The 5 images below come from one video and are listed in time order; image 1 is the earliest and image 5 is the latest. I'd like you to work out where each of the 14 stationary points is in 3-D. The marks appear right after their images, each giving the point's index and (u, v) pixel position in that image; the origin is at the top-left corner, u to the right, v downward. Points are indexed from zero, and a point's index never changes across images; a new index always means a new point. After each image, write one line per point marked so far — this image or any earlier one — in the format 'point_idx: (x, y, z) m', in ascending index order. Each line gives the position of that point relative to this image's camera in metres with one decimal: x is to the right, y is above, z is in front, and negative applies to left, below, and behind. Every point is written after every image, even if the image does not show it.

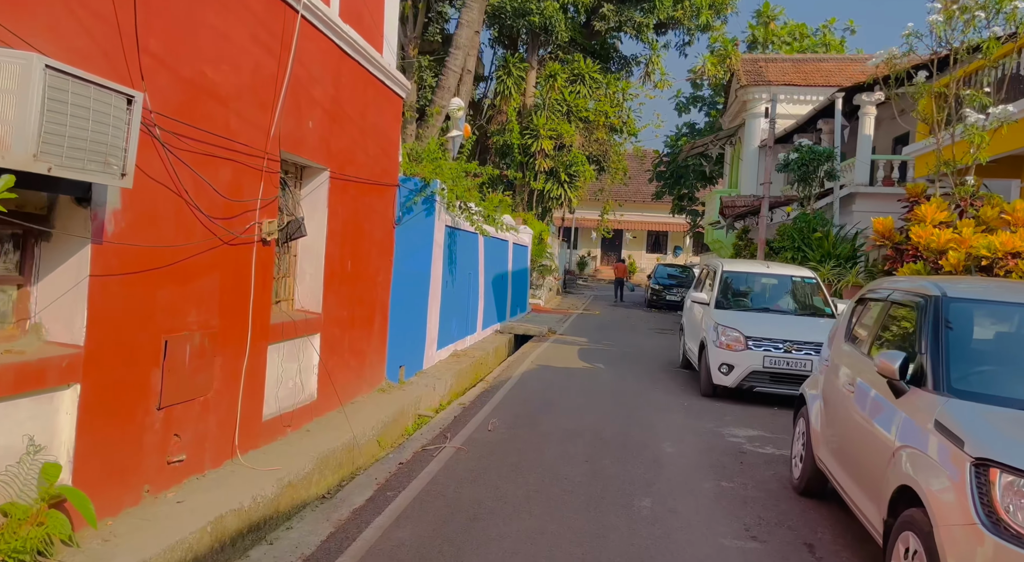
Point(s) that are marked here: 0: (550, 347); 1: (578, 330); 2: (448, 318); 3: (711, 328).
0: (+0.7, -1.3, +14.3) m
1: (+1.6, -1.2, +17.5) m
2: (-1.0, -0.6, +11.6) m
3: (+2.5, -0.6, +9.4) m
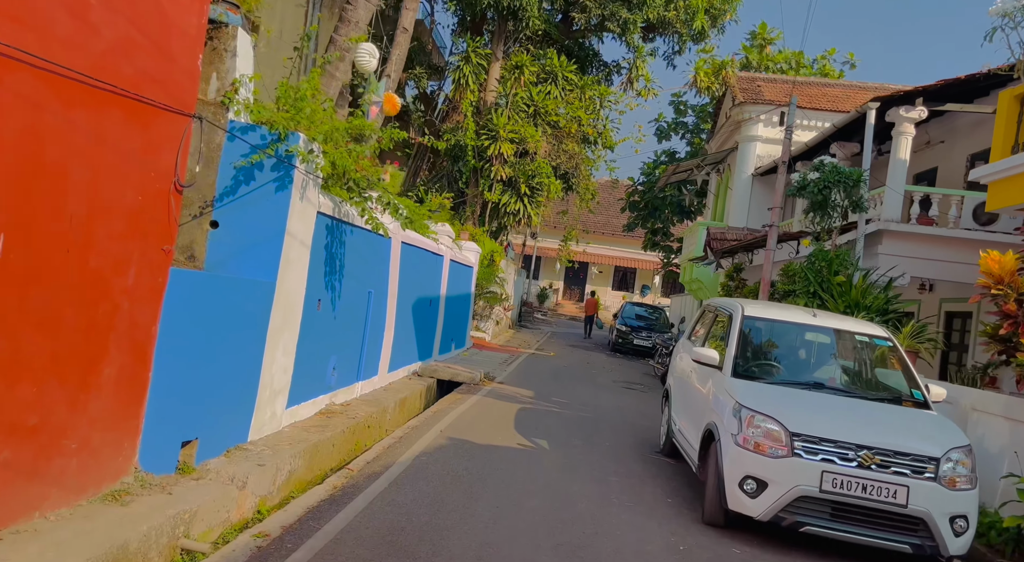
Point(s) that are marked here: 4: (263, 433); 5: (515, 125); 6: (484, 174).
0: (-0.5, -1.7, +10.4) m
1: (+0.2, -1.8, +13.7) m
2: (-2.0, -0.8, +7.7) m
3: (+1.6, -1.0, +5.6) m
4: (-2.2, -1.3, +6.4) m
5: (+0.1, +4.1, +19.2) m
6: (-0.8, +2.9, +19.6) m
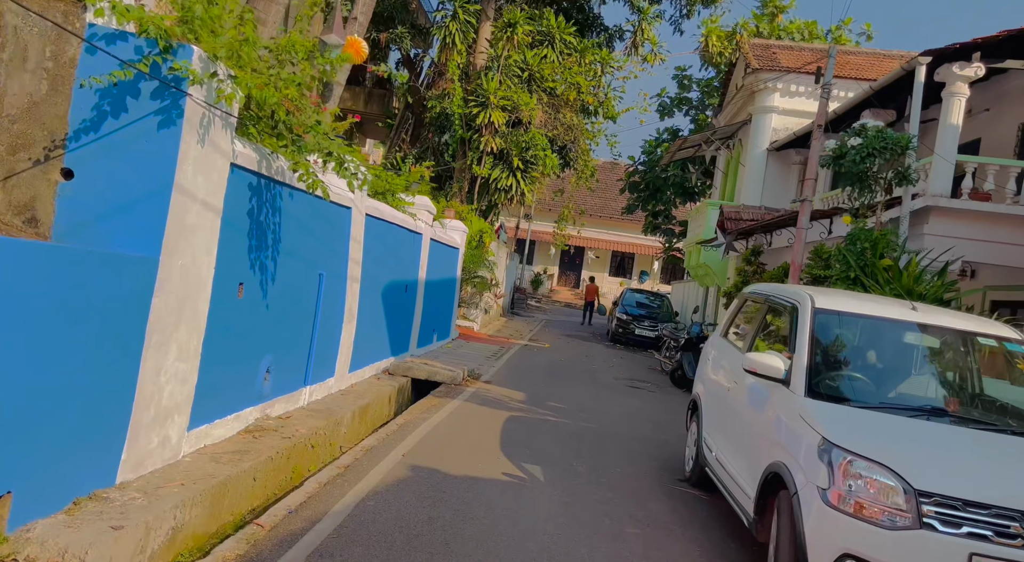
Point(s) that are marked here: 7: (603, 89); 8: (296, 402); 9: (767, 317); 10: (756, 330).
0: (-0.6, -1.5, +8.6) m
1: (0.0, -1.5, +11.9) m
2: (-2.1, -0.6, +5.9) m
3: (+1.5, -0.9, +3.8) m
4: (-2.3, -1.2, +4.6) m
5: (-0.1, +4.4, +17.3) m
6: (-1.0, +3.3, +17.8) m
7: (+2.4, +5.0, +19.2) m
8: (-2.1, -1.2, +7.1) m
9: (+1.9, -0.3, +5.5) m
10: (+1.8, -0.4, +5.6) m
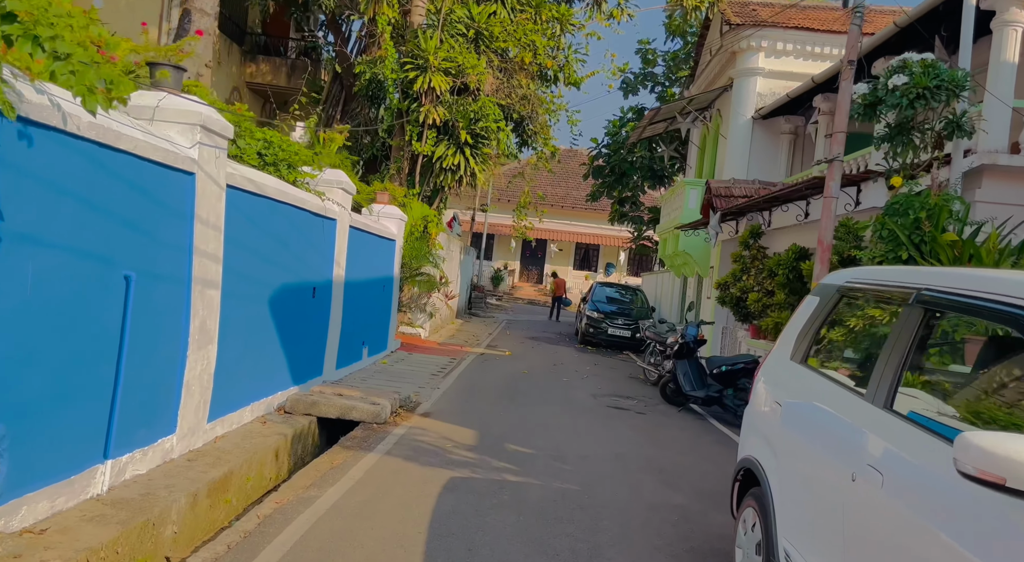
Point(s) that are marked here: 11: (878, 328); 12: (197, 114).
0: (-1.1, -1.5, +5.8) m
1: (-0.6, -1.5, +9.1) m
2: (-2.5, -0.7, +3.0) m
3: (+1.3, -0.8, +1.2) m
4: (-2.5, -1.2, +1.7) m
5: (-1.2, +4.5, +14.5) m
6: (-2.0, +3.3, +14.9) m
7: (+1.2, +5.1, +16.5) m
8: (-2.4, -1.2, +4.3) m
9: (+1.5, -0.2, +2.8) m
10: (+1.5, -0.3, +2.9) m
11: (+1.5, -0.3, +2.8) m
12: (-2.3, +1.2, +5.4) m
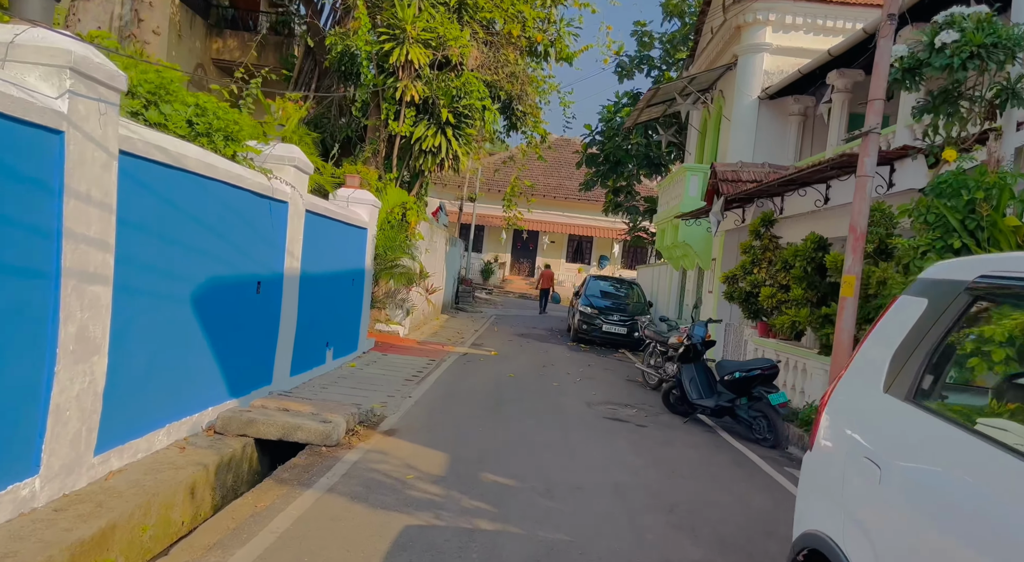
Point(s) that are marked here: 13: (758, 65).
0: (-1.3, -1.4, +4.5) m
1: (-0.8, -1.4, +7.9) m
2: (-2.6, -0.6, +1.7) m
3: (+1.2, -0.8, -0.1) m
4: (-2.7, -1.2, +0.4) m
5: (-1.5, +4.6, +13.2) m
6: (-2.3, +3.4, +13.6) m
7: (+0.9, +5.2, +15.2) m
8: (-2.6, -1.2, +3.0) m
9: (+1.4, -0.2, +1.6) m
10: (+1.3, -0.3, +1.7) m
11: (+1.4, -0.2, +1.5) m
12: (-2.5, +1.3, +4.1) m
13: (+5.2, +4.5, +15.5) m
